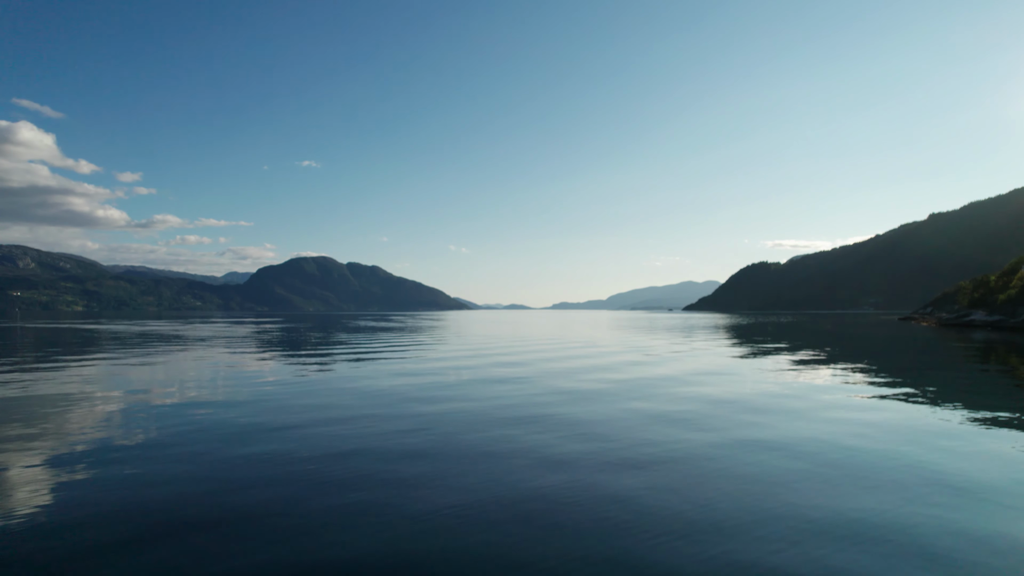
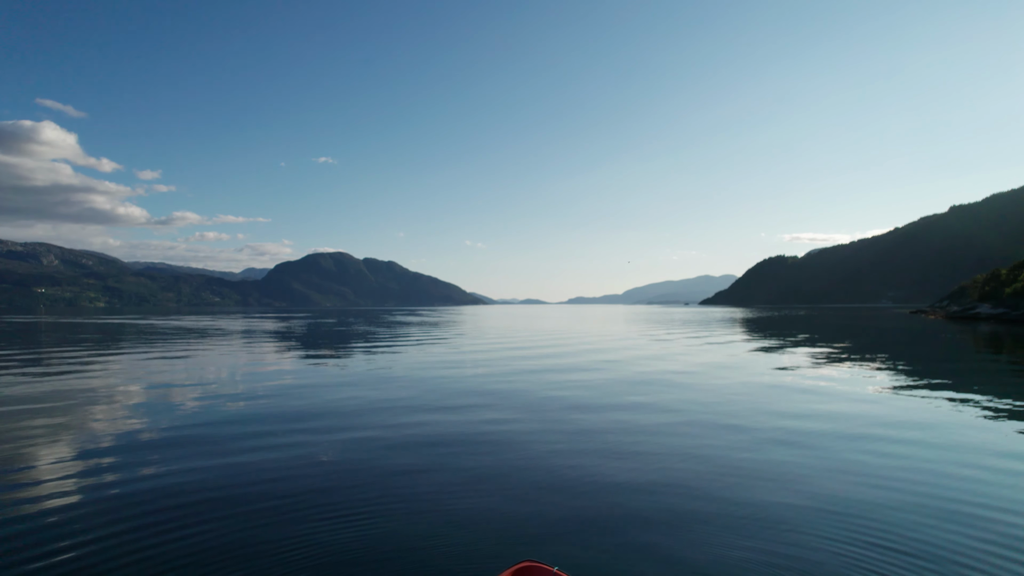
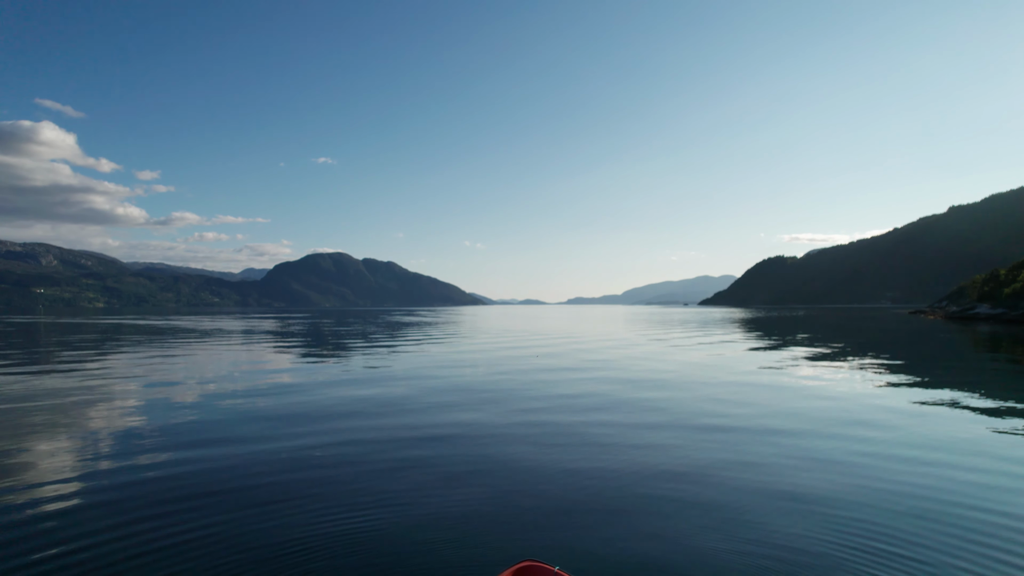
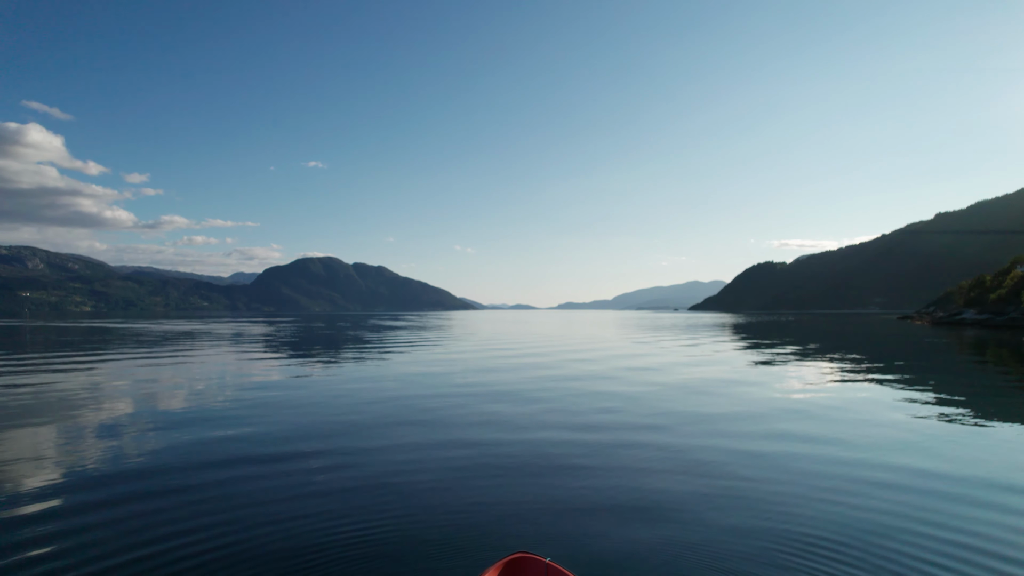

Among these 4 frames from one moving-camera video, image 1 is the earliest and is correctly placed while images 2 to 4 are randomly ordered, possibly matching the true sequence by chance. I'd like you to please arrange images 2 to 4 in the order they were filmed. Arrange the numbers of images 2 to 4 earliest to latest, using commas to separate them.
4, 3, 2
